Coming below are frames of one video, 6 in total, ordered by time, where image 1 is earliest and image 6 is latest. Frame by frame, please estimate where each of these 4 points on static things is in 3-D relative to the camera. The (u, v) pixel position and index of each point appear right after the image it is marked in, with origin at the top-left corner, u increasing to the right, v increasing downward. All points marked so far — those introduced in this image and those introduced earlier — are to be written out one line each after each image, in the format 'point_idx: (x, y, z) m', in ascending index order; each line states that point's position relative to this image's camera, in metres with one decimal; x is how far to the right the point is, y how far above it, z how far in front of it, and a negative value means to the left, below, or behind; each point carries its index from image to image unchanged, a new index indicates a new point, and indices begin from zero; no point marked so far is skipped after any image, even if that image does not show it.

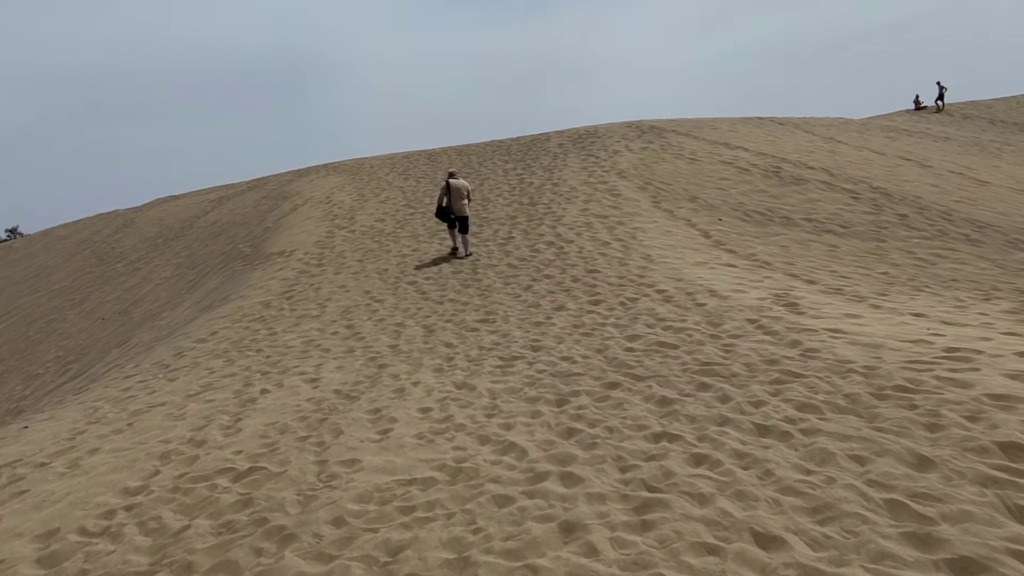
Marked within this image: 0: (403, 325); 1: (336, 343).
0: (-1.1, -0.4, +7.3) m
1: (-1.7, -0.5, +6.9) m
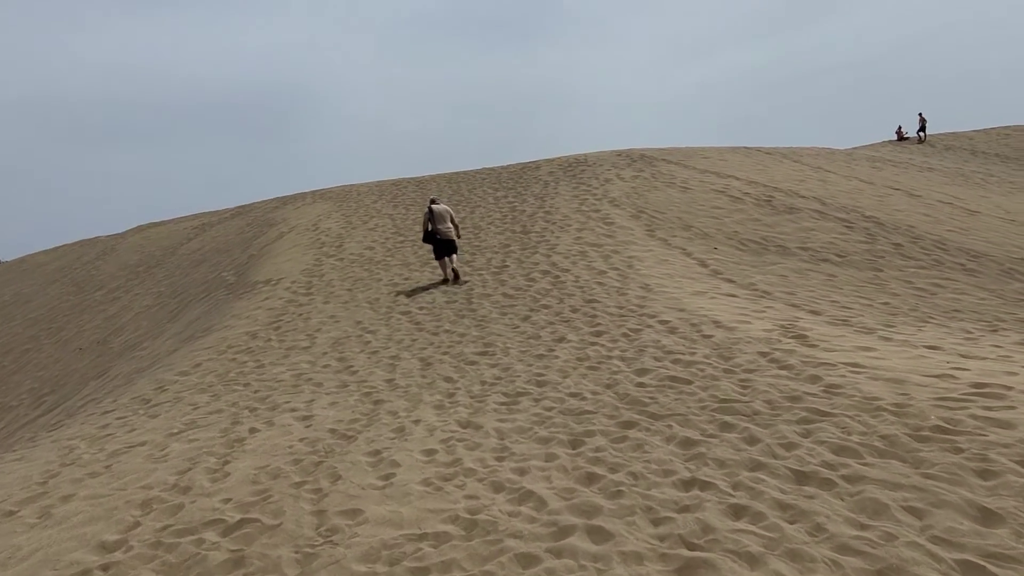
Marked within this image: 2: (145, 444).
0: (-1.1, -0.7, +7.0) m
1: (-1.7, -0.8, +6.6) m
2: (-2.6, -1.1, +5.2) m
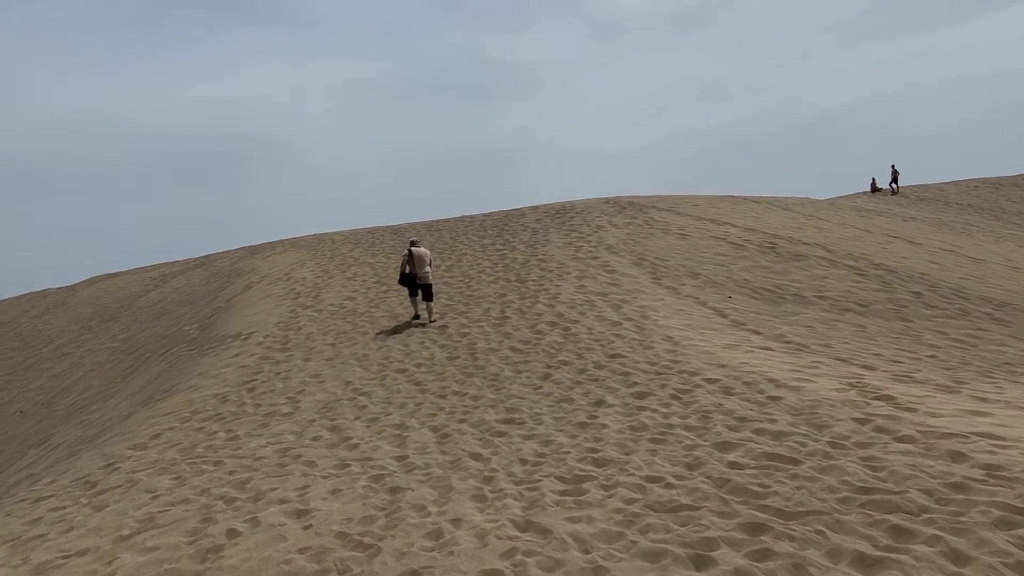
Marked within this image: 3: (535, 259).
0: (-0.8, -1.1, +5.8) m
1: (-1.4, -1.2, +5.4) m
2: (-2.3, -1.4, +4.0) m
3: (+0.4, +0.6, +14.4) m
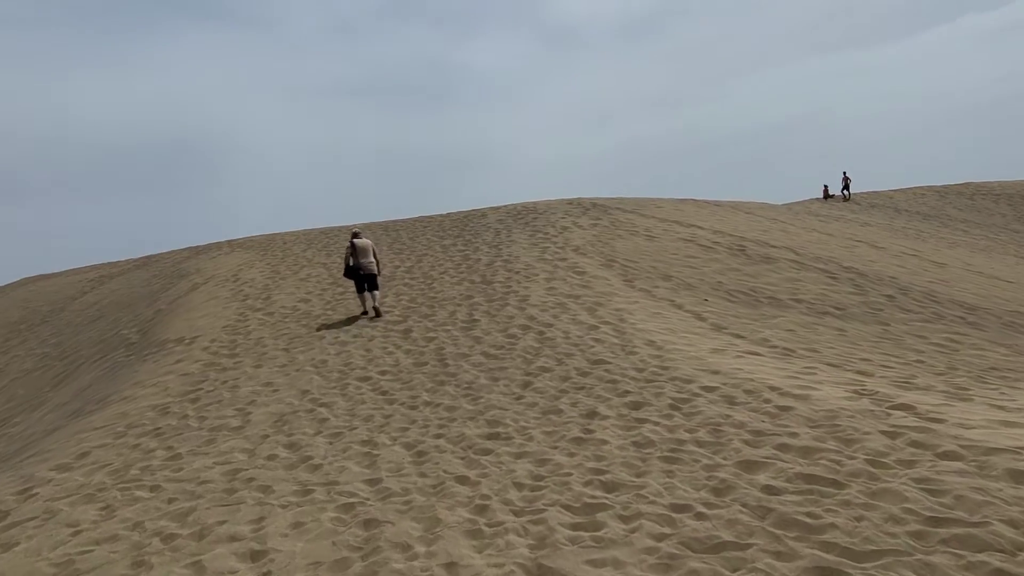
0: (-1.0, -1.1, +5.1) m
1: (-1.5, -1.2, +4.7) m
2: (-2.3, -1.4, +3.2) m
3: (-0.2, +0.5, +13.8) m
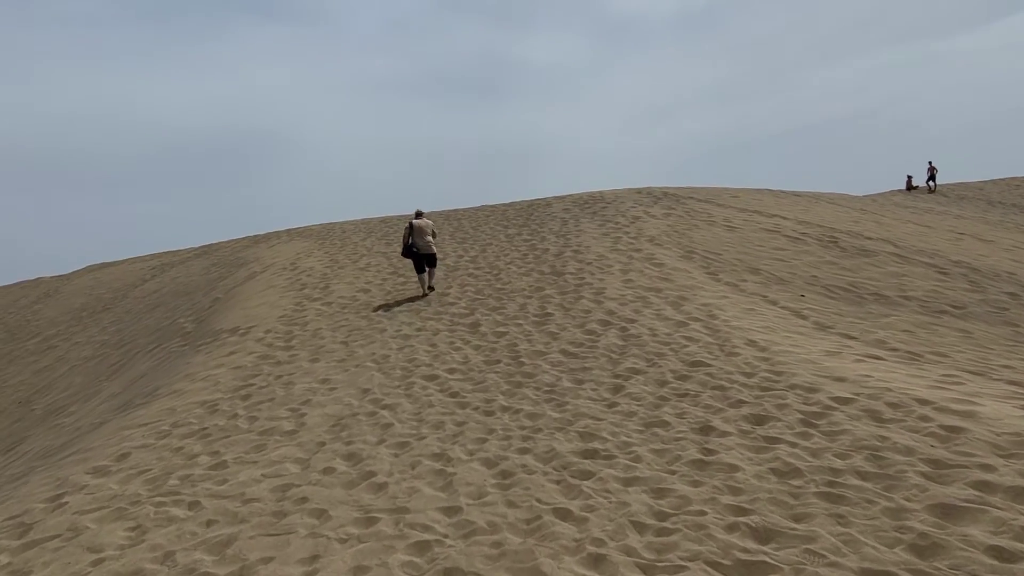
0: (-0.4, -1.0, +4.3) m
1: (-0.9, -1.1, +3.9) m
2: (-1.8, -1.3, +2.5) m
3: (+1.0, +0.7, +12.9) m
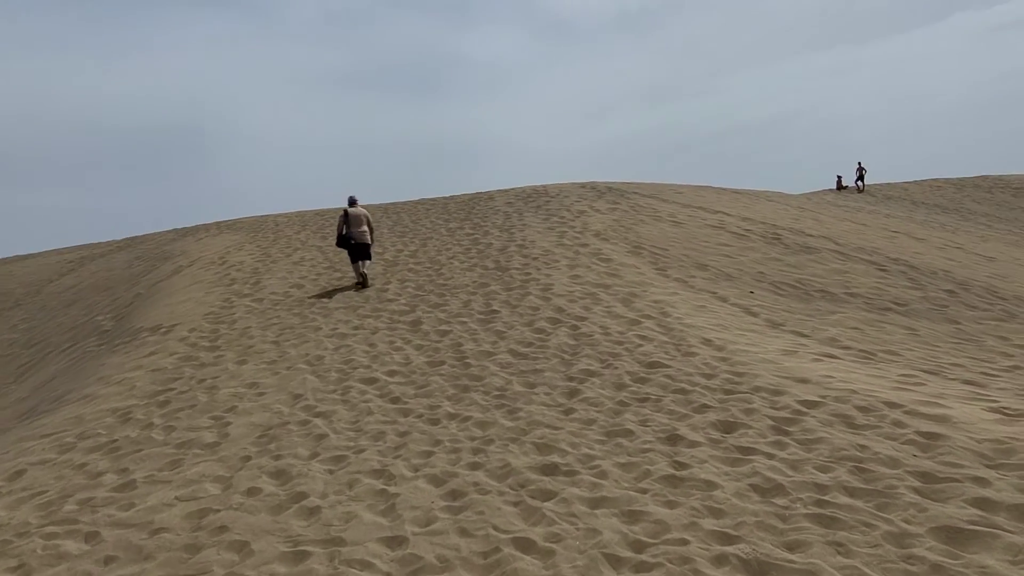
0: (-0.6, -1.0, +3.8) m
1: (-1.2, -1.1, +3.4) m
2: (-1.9, -1.3, +1.9) m
3: (0.0, +0.7, +12.5) m
